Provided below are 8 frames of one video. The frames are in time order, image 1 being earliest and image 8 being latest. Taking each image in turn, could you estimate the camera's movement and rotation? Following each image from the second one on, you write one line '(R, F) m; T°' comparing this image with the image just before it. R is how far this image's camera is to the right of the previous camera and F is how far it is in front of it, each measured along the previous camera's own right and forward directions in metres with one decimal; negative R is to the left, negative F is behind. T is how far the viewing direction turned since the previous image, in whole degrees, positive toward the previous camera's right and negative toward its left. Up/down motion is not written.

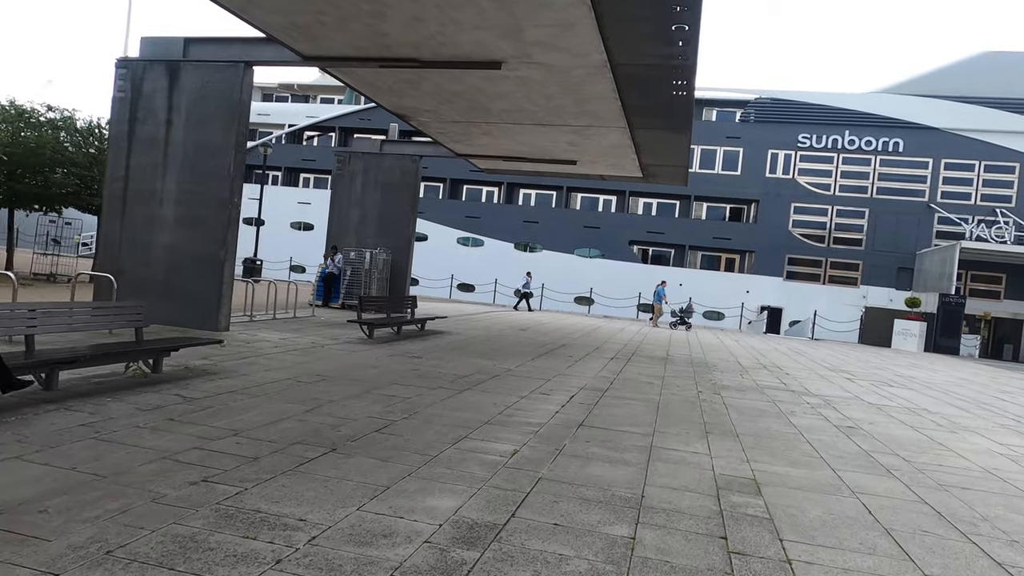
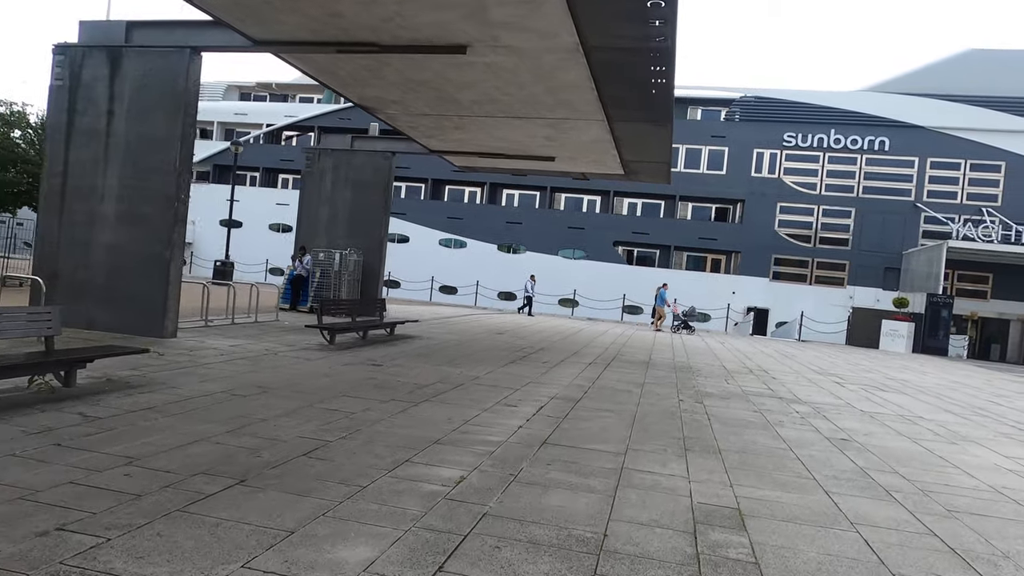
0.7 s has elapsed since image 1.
(+0.3, +0.7) m; +1°
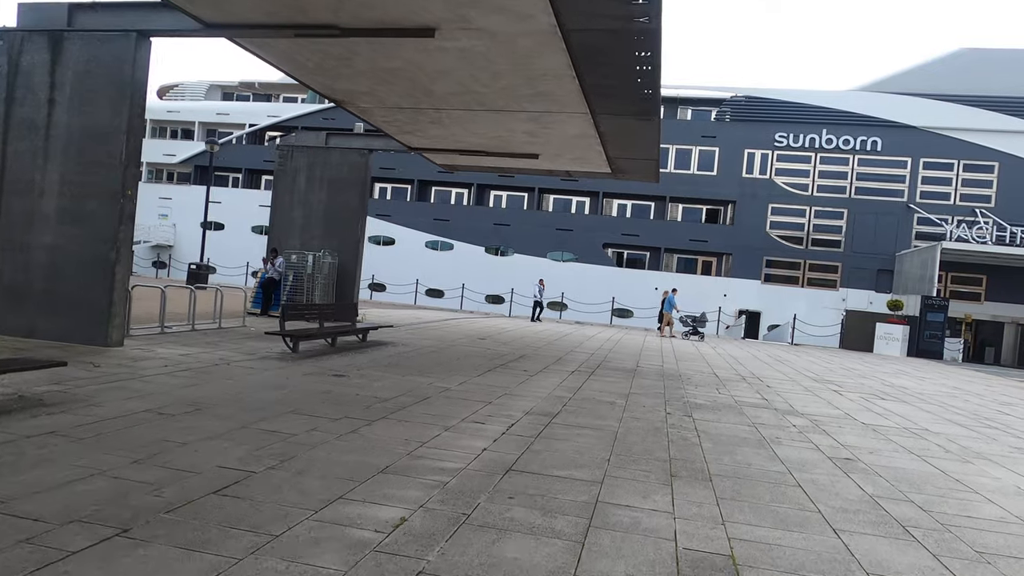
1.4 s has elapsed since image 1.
(+0.2, +0.7) m; +1°
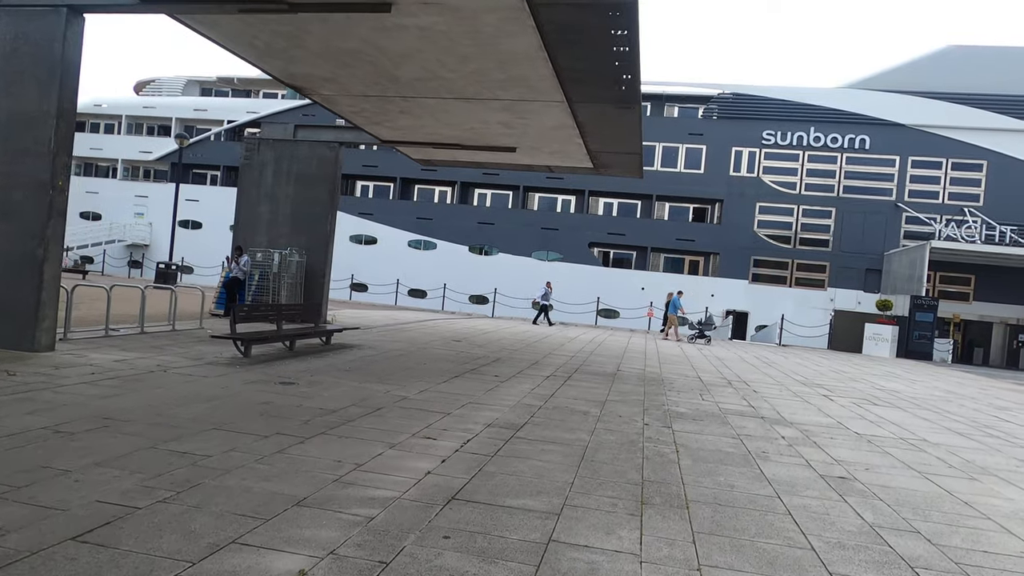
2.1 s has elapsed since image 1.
(+0.3, +0.7) m; +1°
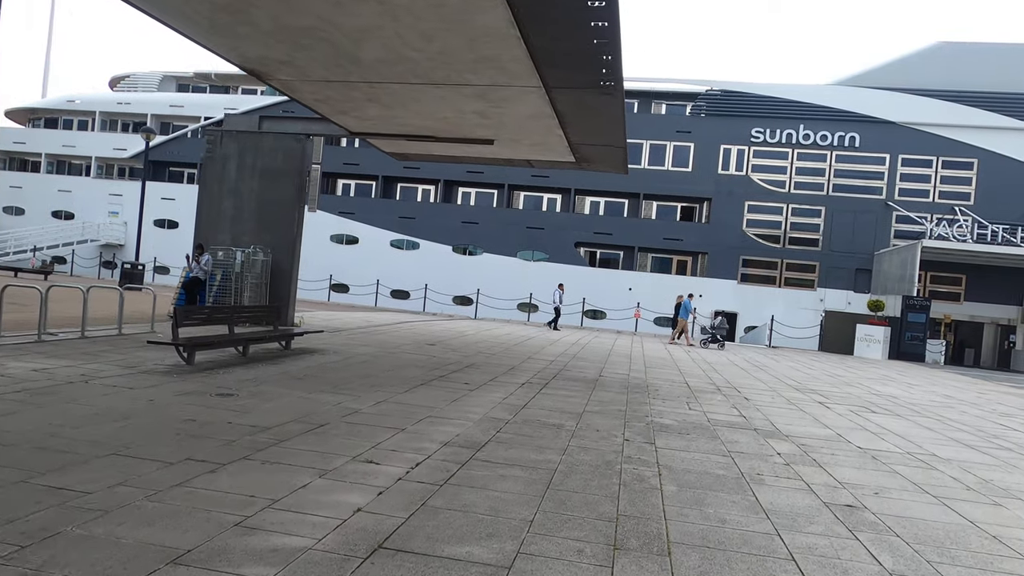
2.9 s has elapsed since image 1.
(+0.2, +0.8) m; +1°
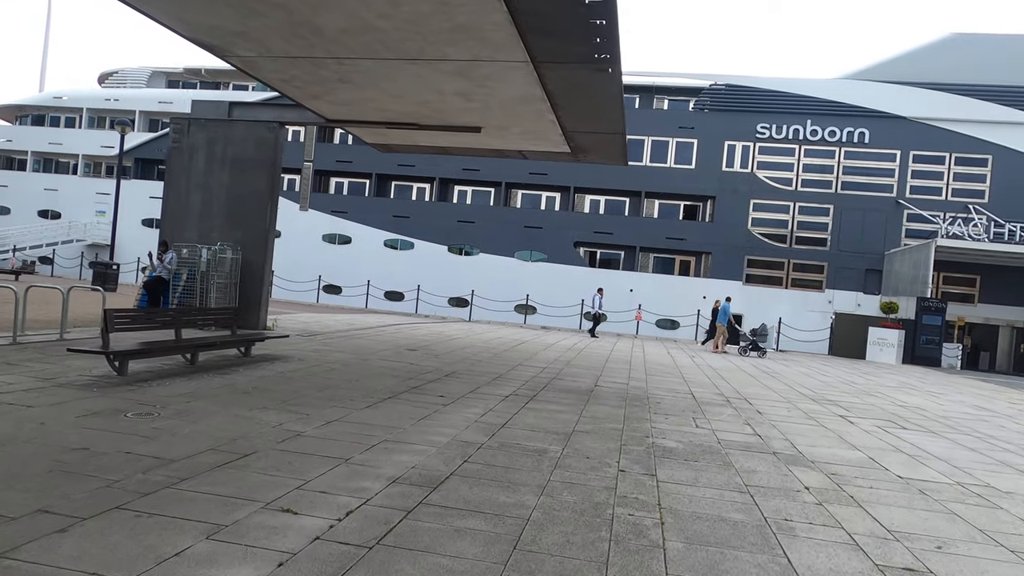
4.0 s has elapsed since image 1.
(+0.2, +1.1) m; 0°
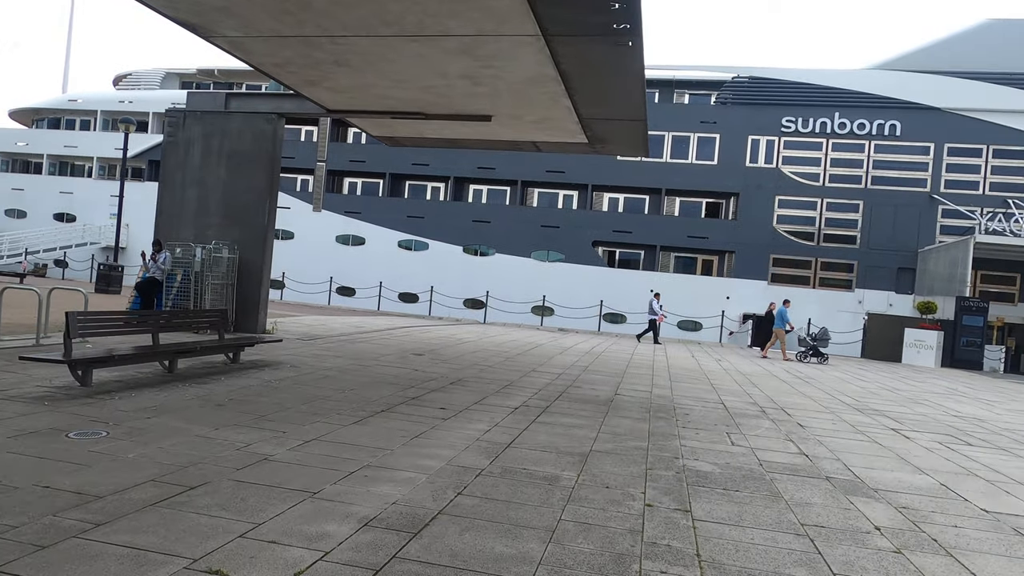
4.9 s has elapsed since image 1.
(+0.1, +0.9) m; -2°
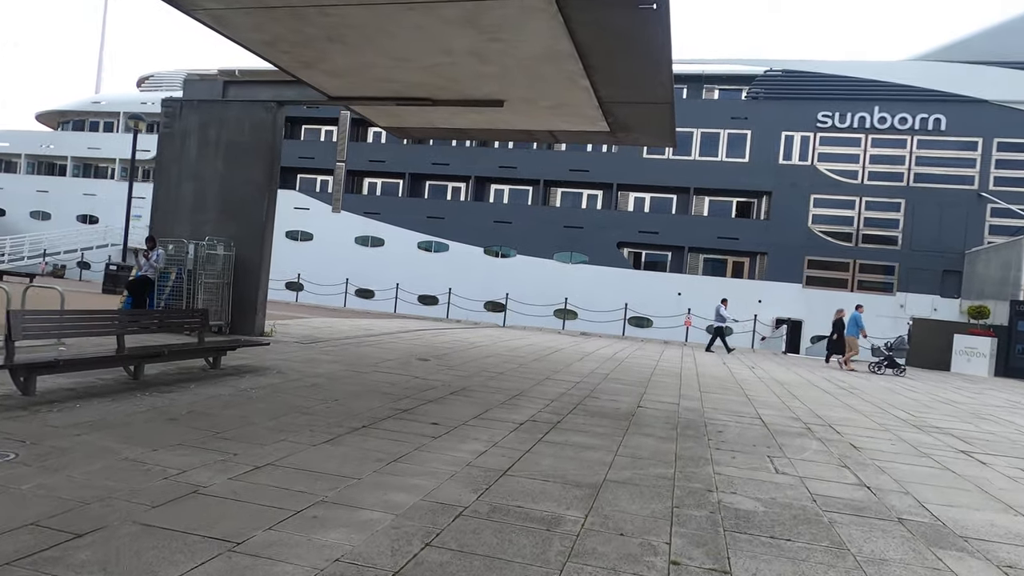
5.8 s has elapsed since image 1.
(+0.2, +1.0) m; -2°
